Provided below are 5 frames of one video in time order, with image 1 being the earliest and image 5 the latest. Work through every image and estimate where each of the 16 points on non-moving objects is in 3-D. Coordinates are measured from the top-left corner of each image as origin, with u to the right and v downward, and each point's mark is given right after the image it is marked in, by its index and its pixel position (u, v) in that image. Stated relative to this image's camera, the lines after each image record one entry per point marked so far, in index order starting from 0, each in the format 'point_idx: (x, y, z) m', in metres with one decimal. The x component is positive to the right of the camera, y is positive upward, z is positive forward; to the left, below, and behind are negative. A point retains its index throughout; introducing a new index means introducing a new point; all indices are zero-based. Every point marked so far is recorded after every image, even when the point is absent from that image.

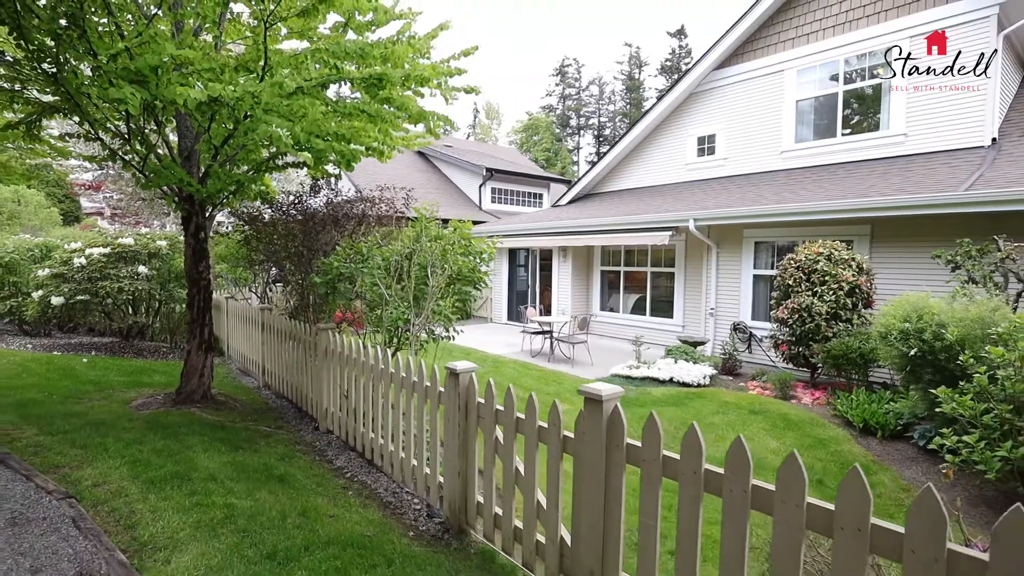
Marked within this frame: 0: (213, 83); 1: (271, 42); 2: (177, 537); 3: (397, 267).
0: (-2.2, +1.6, +4.1) m
1: (-2.0, +2.2, +4.8) m
2: (-1.6, -1.2, +2.7) m
3: (-1.2, +0.2, +5.3) m
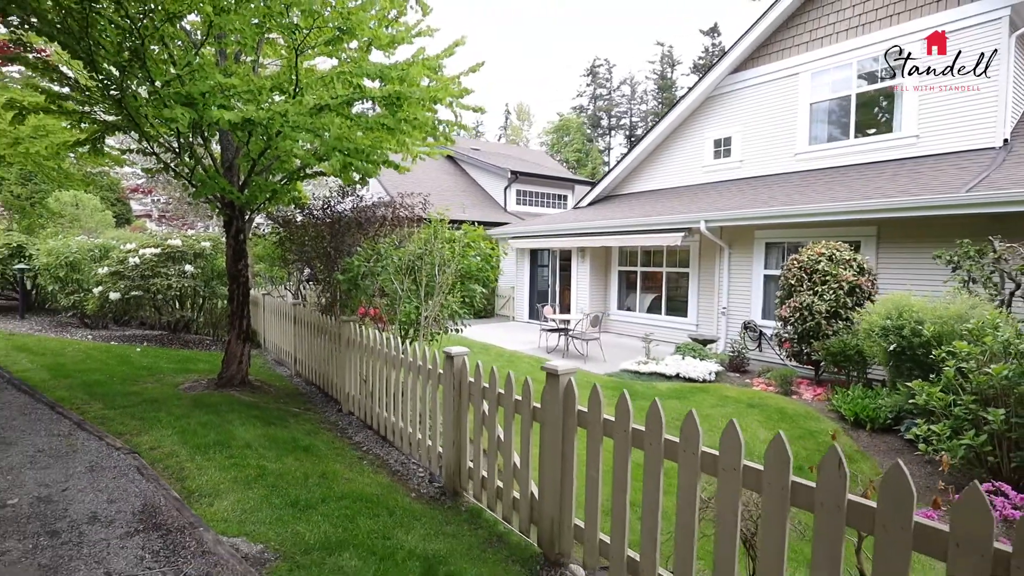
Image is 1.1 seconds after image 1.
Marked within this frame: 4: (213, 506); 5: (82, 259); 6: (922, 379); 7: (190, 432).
0: (-2.2, +1.6, +4.8) m
1: (-2.0, +2.2, +5.4) m
2: (-1.7, -1.2, +3.3) m
3: (-1.1, +0.2, +5.9) m
4: (-1.6, -1.2, +3.0) m
5: (-7.5, +0.5, +9.6) m
6: (+3.7, -0.8, +5.0) m
7: (-2.4, -1.1, +4.2) m
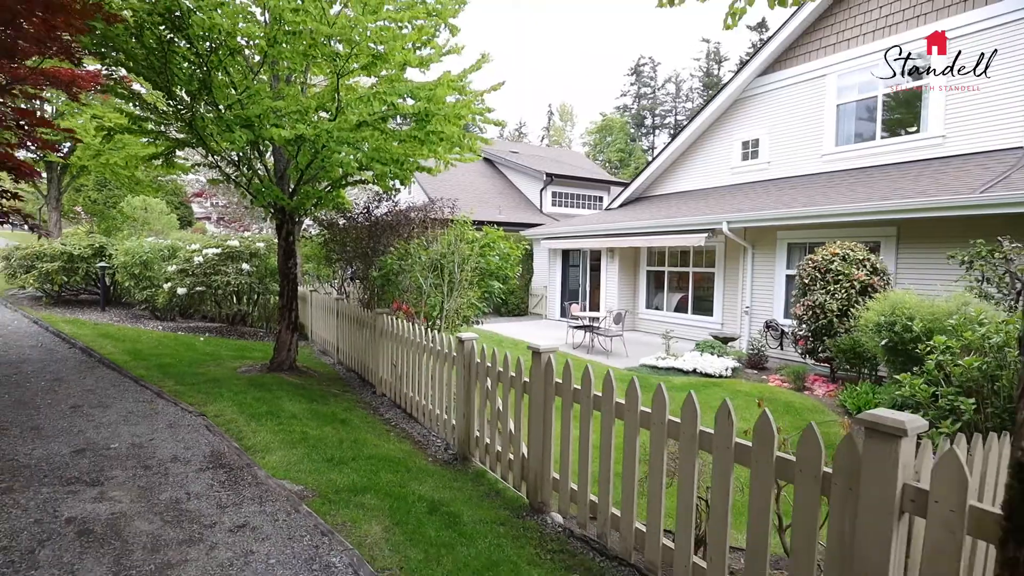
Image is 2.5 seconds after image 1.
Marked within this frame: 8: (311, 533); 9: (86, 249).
0: (-2.1, +1.6, +5.5) m
1: (-1.8, +2.2, +6.1) m
2: (-1.7, -1.1, +3.9) m
3: (-0.9, +0.3, +6.5) m
4: (-1.6, -1.1, +3.7) m
5: (-7.0, +0.6, +10.8) m
6: (+3.8, -0.8, +5.3) m
7: (-2.4, -1.0, +4.9) m
8: (-0.9, -1.1, +2.5) m
9: (-8.9, +0.8, +11.5) m
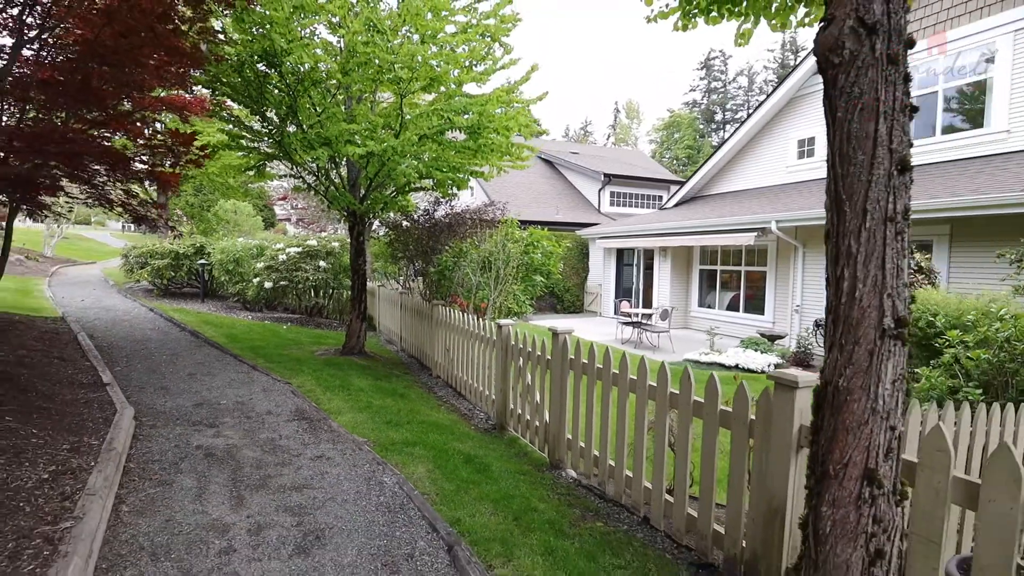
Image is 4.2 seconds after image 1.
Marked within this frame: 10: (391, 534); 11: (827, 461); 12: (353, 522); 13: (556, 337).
0: (-1.7, +1.7, +6.3) m
1: (-1.3, +2.3, +6.9) m
2: (-1.5, -1.0, +4.8) m
3: (-0.4, +0.4, +7.2) m
4: (-1.4, -1.1, +4.5) m
5: (-5.9, +0.7, +12.2) m
6: (+4.2, -0.8, +5.5) m
7: (-2.0, -1.0, +5.8) m
8: (-0.8, -1.0, +3.2) m
9: (-7.7, +1.0, +13.1) m
10: (-0.5, -1.1, +2.4) m
11: (+0.9, -0.5, +1.5) m
12: (-0.7, -1.1, +2.5) m
13: (+0.3, -0.3, +3.9) m
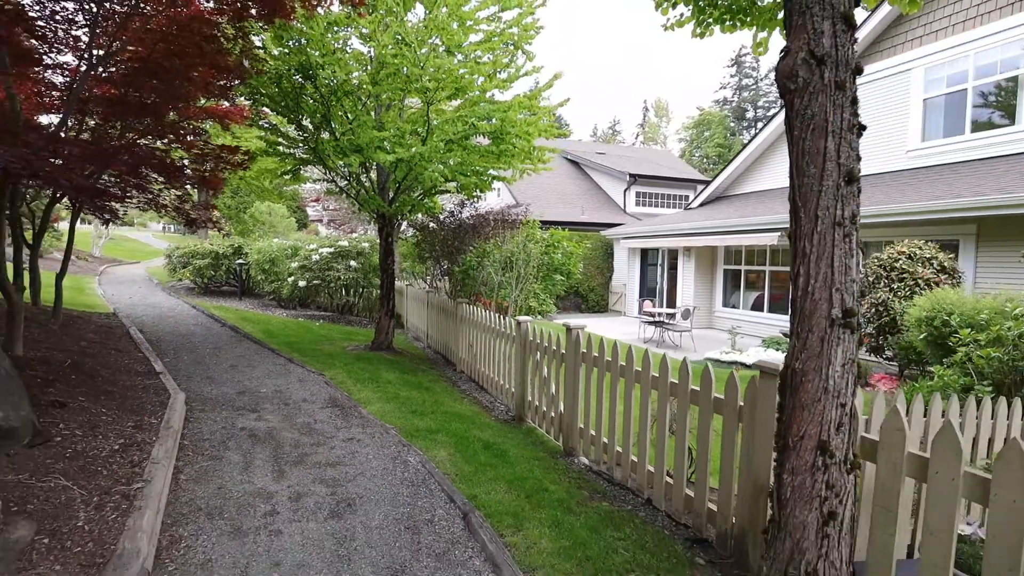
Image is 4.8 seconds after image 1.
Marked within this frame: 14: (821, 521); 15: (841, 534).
0: (-1.4, +1.7, +6.7) m
1: (-1.0, +2.3, +7.2) m
2: (-1.3, -1.0, +5.1) m
3: (-0.1, +0.4, +7.5) m
4: (-1.3, -1.0, +4.9) m
5: (-5.3, +0.7, +12.7) m
6: (+4.4, -0.8, +5.5) m
7: (-1.8, -0.9, +6.2) m
8: (-0.7, -1.0, +3.5) m
9: (-7.1, +1.0, +13.8) m
10: (-0.5, -1.1, +2.7) m
11: (+0.9, -0.5, +1.7) m
12: (-0.7, -1.0, +2.8) m
13: (+0.4, -0.3, +4.1) m
14: (+0.9, -0.7, +1.7) m
15: (+1.0, -0.7, +1.7) m
